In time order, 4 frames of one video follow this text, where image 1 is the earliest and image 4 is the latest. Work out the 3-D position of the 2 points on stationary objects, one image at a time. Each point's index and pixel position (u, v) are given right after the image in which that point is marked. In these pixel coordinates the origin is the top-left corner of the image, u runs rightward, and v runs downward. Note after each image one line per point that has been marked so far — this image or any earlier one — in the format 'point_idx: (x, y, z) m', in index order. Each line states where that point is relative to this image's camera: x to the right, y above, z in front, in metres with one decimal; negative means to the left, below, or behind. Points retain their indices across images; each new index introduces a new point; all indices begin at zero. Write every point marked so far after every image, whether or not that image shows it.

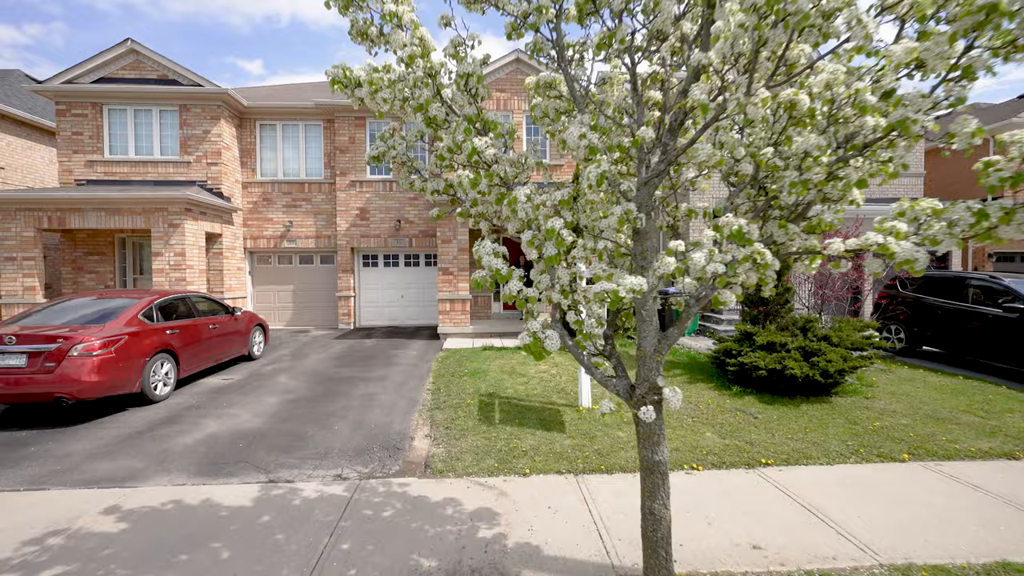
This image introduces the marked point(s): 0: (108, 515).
0: (-3.5, -2.0, +3.6) m
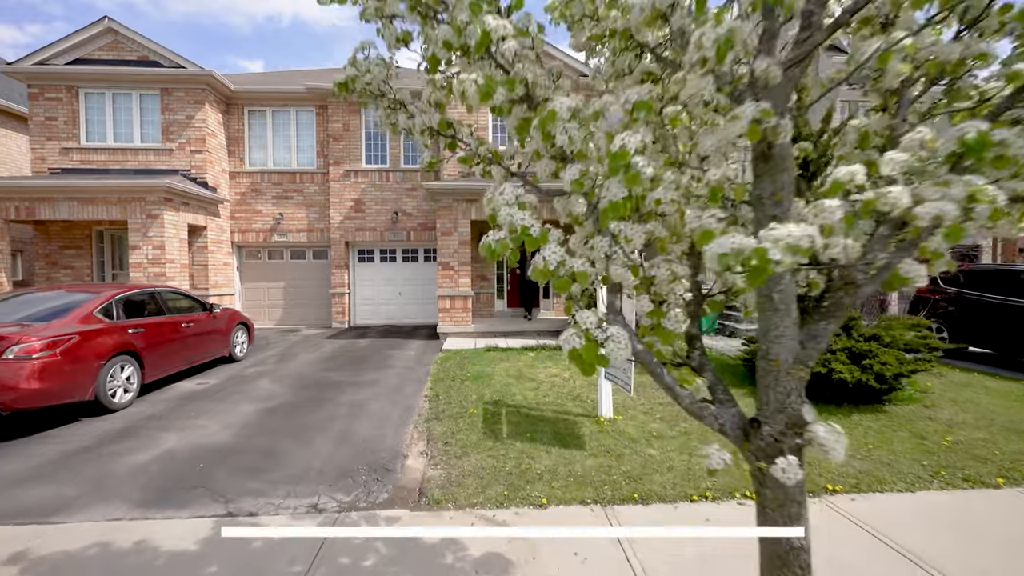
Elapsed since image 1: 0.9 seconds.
0: (-3.4, -1.9, +2.8) m
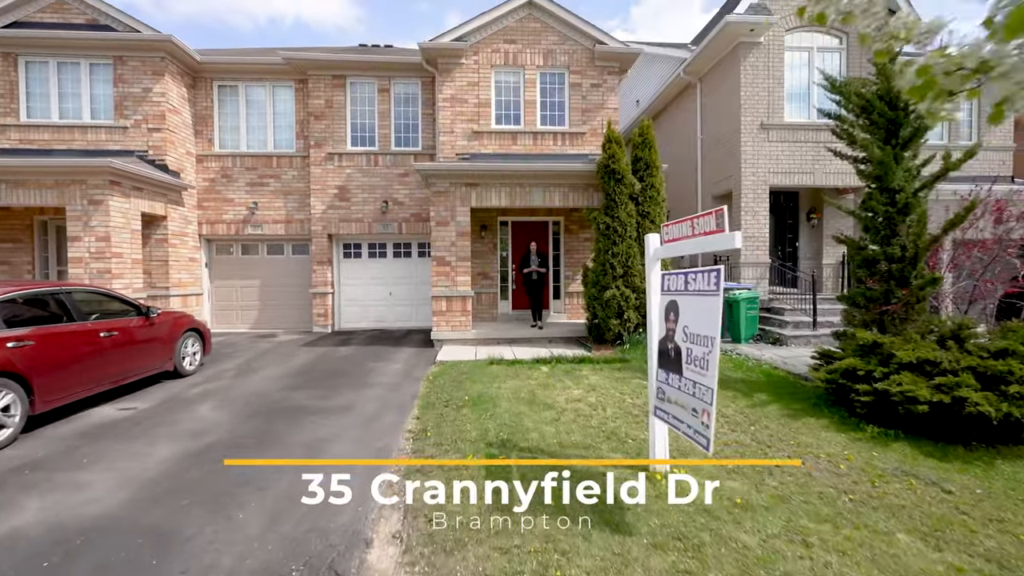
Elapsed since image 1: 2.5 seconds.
0: (-3.3, -1.9, +1.3) m
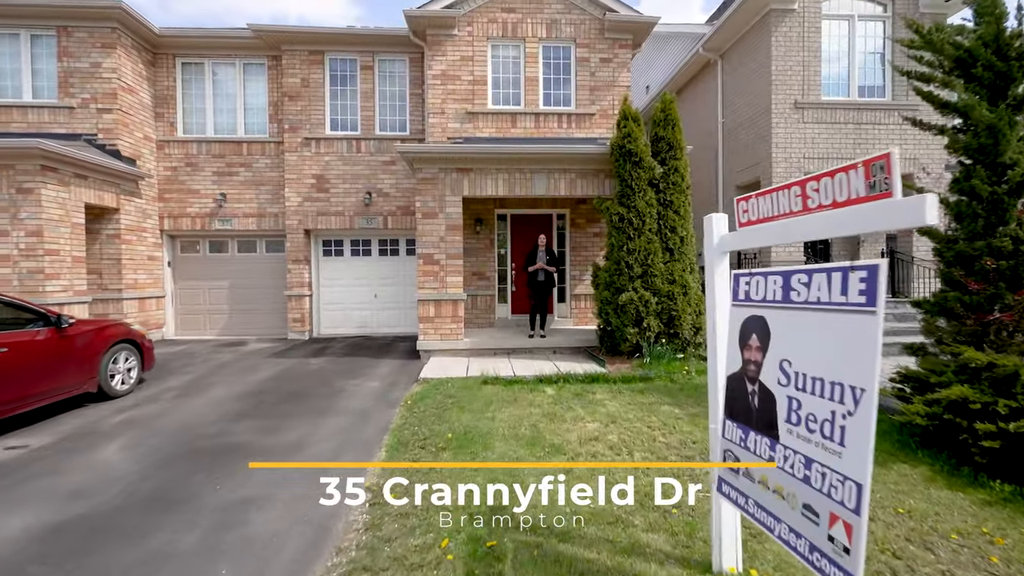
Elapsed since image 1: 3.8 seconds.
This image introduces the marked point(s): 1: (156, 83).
0: (-3.3, -1.9, +0.1) m
1: (-8.4, +4.8, +9.6) m
